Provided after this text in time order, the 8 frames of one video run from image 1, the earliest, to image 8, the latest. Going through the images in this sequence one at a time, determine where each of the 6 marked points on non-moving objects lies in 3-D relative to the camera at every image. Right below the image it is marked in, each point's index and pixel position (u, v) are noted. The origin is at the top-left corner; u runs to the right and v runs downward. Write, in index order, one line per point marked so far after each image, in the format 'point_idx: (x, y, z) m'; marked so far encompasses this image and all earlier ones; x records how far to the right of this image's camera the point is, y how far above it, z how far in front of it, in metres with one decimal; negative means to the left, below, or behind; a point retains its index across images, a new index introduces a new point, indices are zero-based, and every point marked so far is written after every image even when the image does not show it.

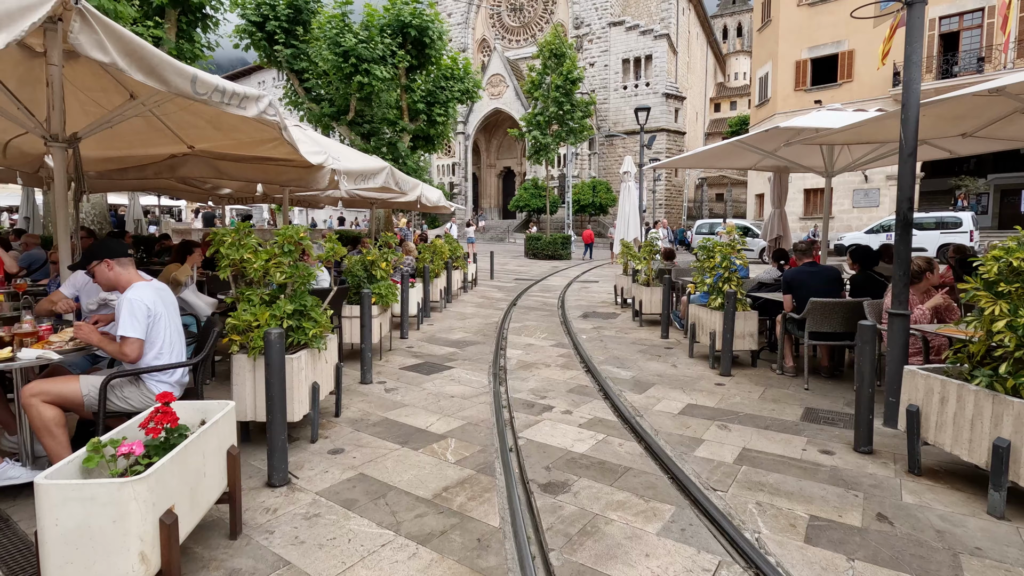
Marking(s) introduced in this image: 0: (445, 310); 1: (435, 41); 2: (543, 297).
0: (-1.1, -0.4, +9.1) m
1: (-2.1, +6.8, +14.6) m
2: (+0.6, -0.2, +11.4) m
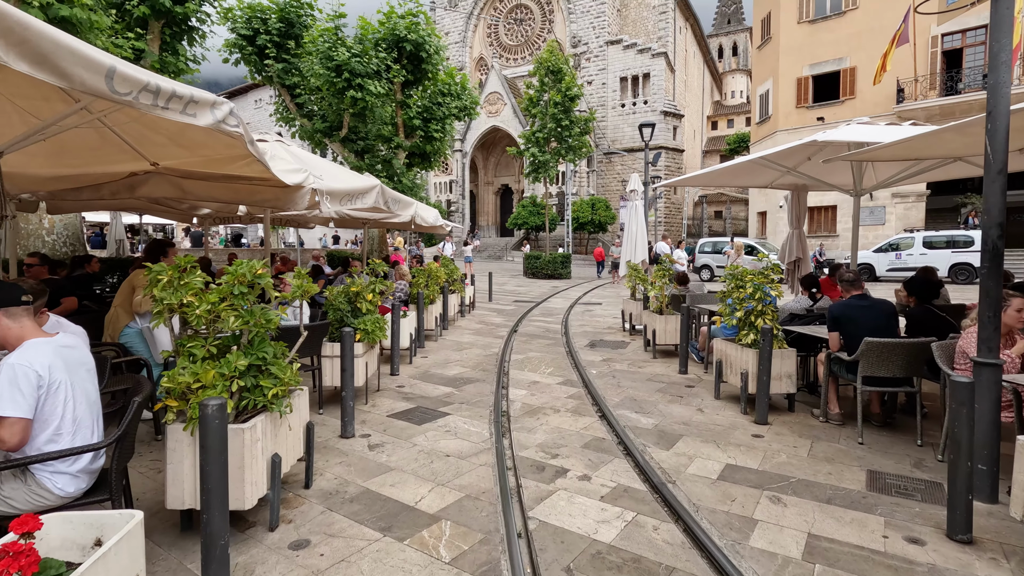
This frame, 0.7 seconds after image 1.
0: (-1.1, -0.8, +8.5) m
1: (-2.1, +6.2, +14.2) m
2: (+0.6, -0.7, +10.7) m
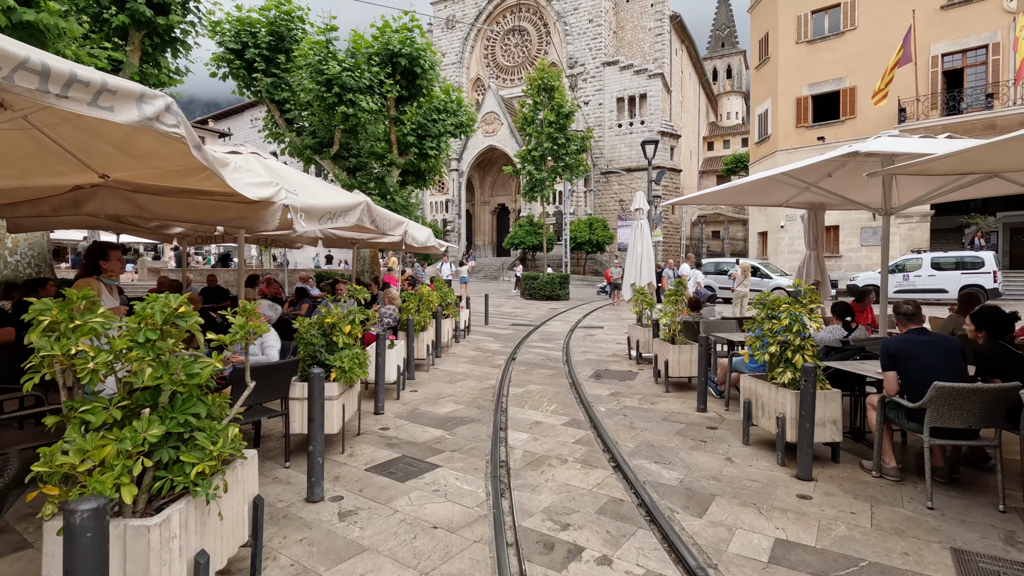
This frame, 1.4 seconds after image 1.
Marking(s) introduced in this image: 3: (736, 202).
0: (-1.1, -1.2, +7.8) m
1: (-2.2, +5.6, +13.8) m
2: (+0.6, -1.1, +10.1) m
3: (+3.4, +1.3, +8.1) m
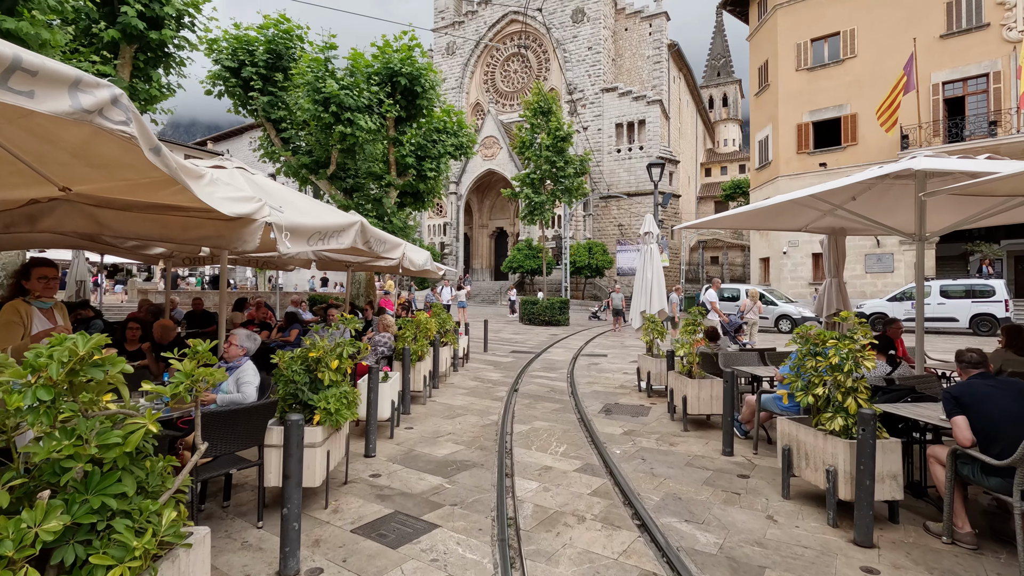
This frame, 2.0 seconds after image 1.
0: (-1.1, -1.5, +7.3) m
1: (-2.1, +5.0, +13.5) m
2: (+0.6, -1.6, +9.5) m
3: (+3.5, +0.9, +7.7) m
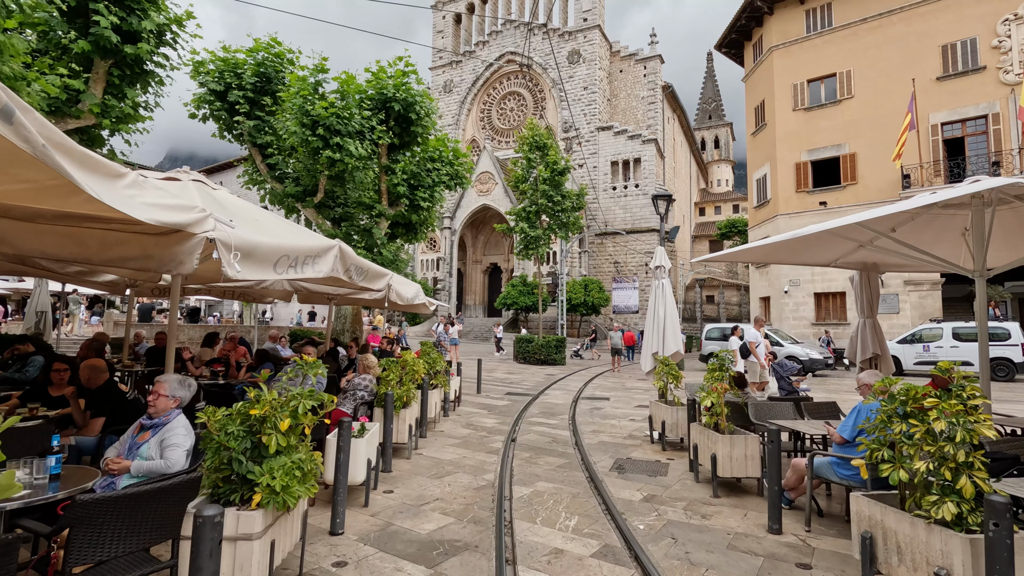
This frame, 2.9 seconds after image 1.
0: (-1.1, -2.0, +6.3) m
1: (-2.2, +4.1, +13.0) m
2: (+0.6, -2.2, +8.6) m
3: (+3.5, +0.4, +7.0) m
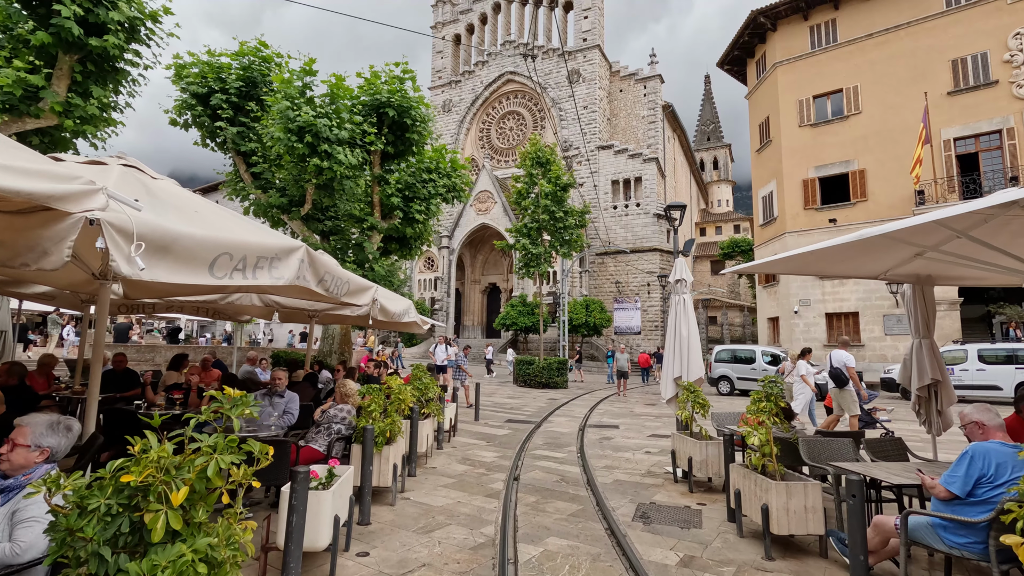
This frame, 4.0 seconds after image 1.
0: (-1.1, -2.1, +5.3) m
1: (-2.1, +3.7, +12.2) m
2: (+0.6, -2.5, +7.6) m
3: (+3.5, +0.2, +6.1) m
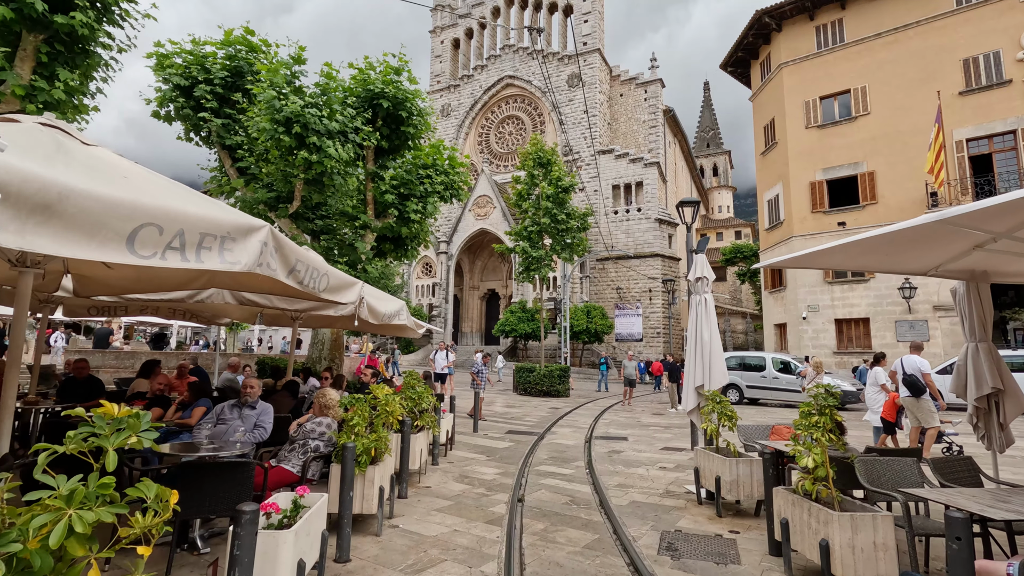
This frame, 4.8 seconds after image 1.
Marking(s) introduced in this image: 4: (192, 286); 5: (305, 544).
0: (-1.0, -2.1, +4.6) m
1: (-2.1, +3.7, +11.6) m
2: (+0.6, -2.4, +6.9) m
3: (+3.6, +0.2, +5.4) m
4: (-3.1, 0.0, +5.2) m
5: (-1.2, -1.4, +3.0) m
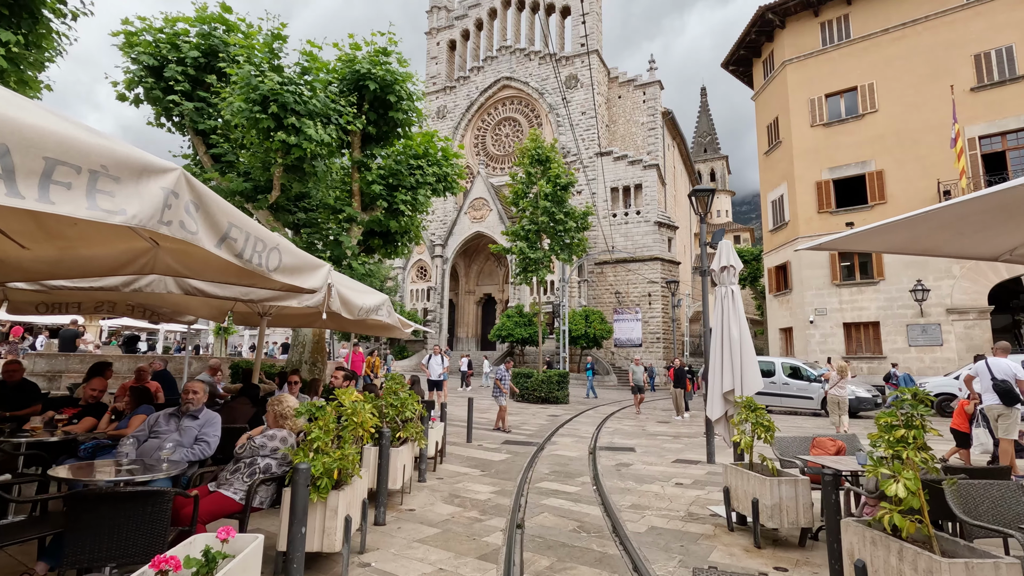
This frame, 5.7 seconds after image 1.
0: (-1.1, -1.9, +3.7) m
1: (-2.2, +3.7, +10.7) m
2: (+0.6, -2.3, +6.0) m
3: (+3.5, +0.3, +4.6) m
4: (-3.1, +0.1, +4.4) m
5: (-1.2, -1.3, +2.1) m
